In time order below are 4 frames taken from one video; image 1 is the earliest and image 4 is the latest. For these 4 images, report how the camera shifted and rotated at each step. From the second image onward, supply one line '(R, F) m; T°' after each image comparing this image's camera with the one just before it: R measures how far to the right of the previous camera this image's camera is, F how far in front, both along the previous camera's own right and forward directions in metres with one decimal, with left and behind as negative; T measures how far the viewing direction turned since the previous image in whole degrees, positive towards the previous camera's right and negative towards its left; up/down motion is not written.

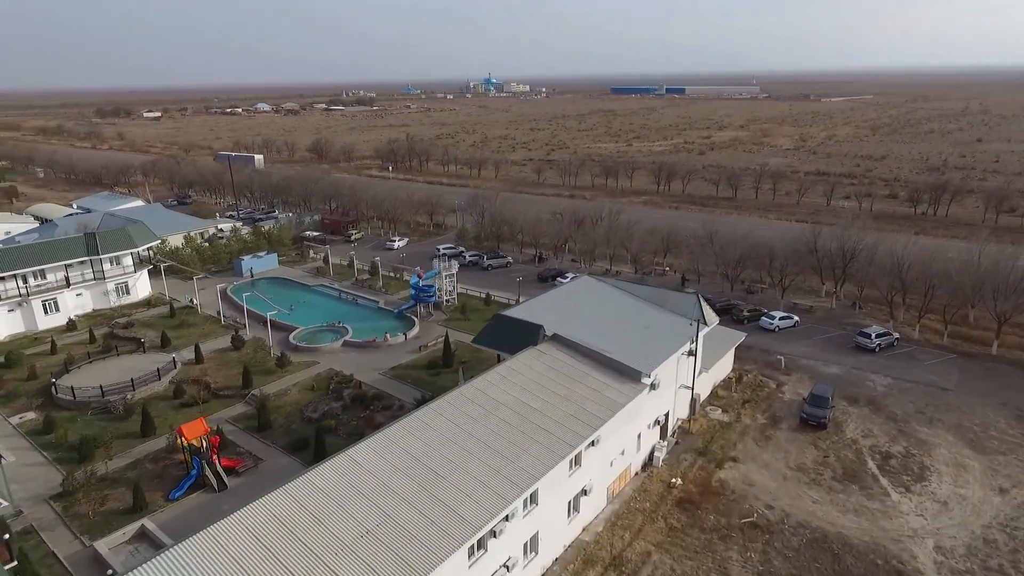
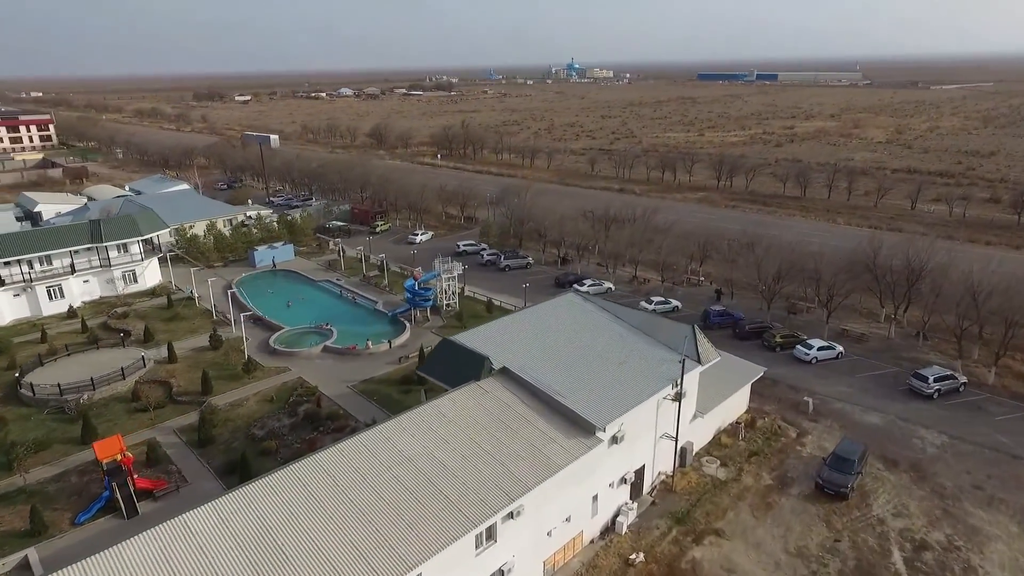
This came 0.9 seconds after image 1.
(+4.0, +3.8) m; -7°
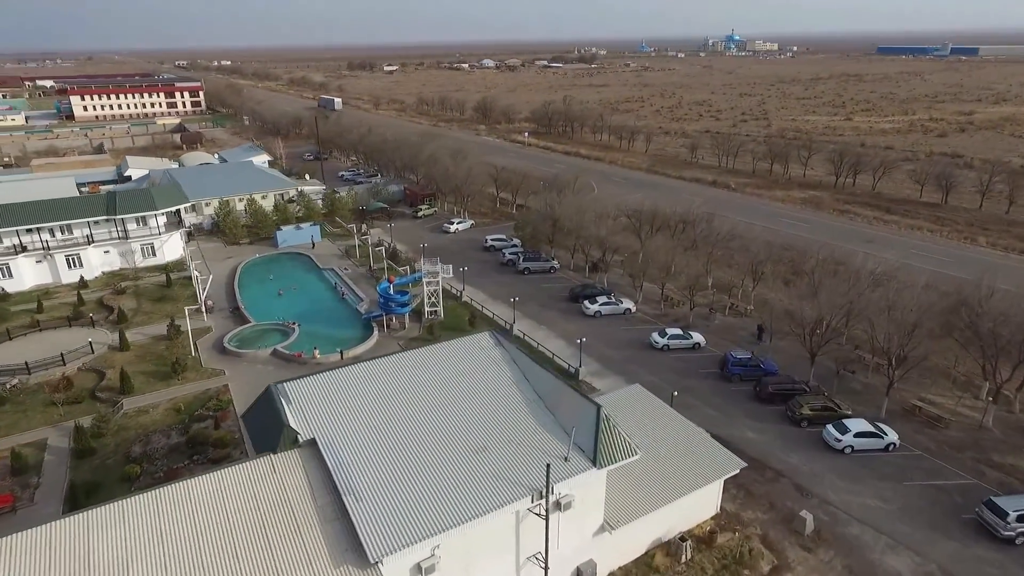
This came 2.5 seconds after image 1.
(+7.1, +6.1) m; -13°
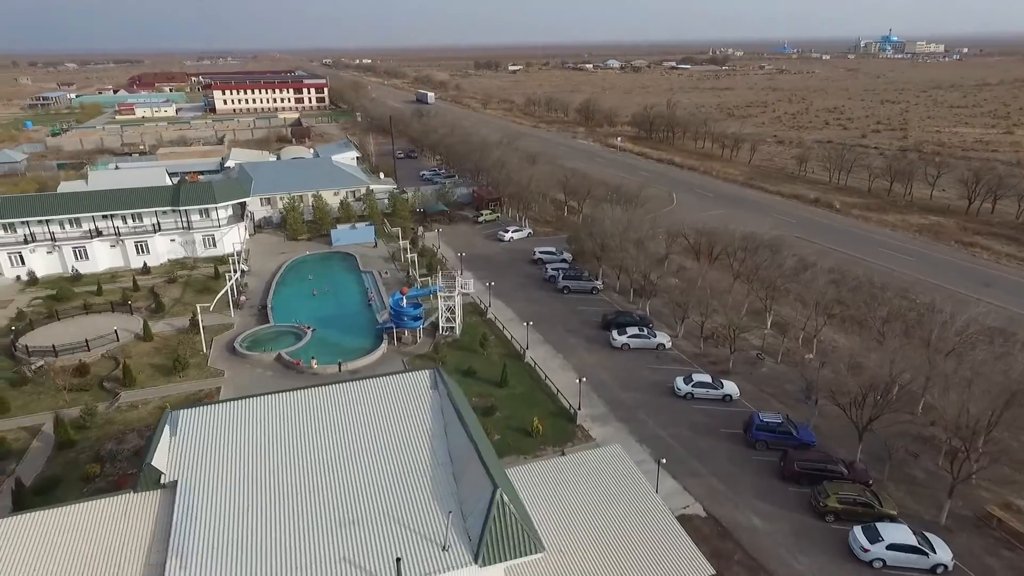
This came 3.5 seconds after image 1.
(+4.3, +3.0) m; -11°
